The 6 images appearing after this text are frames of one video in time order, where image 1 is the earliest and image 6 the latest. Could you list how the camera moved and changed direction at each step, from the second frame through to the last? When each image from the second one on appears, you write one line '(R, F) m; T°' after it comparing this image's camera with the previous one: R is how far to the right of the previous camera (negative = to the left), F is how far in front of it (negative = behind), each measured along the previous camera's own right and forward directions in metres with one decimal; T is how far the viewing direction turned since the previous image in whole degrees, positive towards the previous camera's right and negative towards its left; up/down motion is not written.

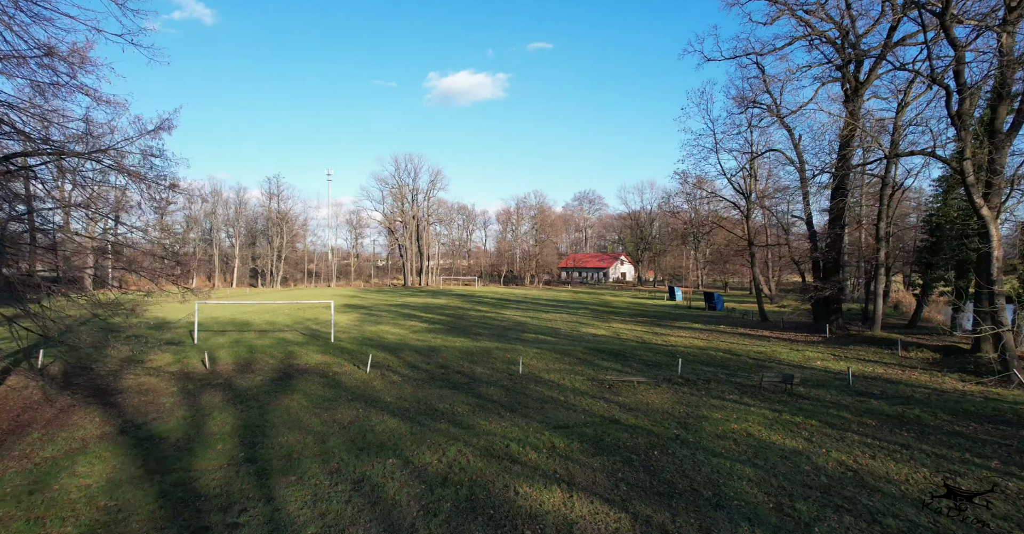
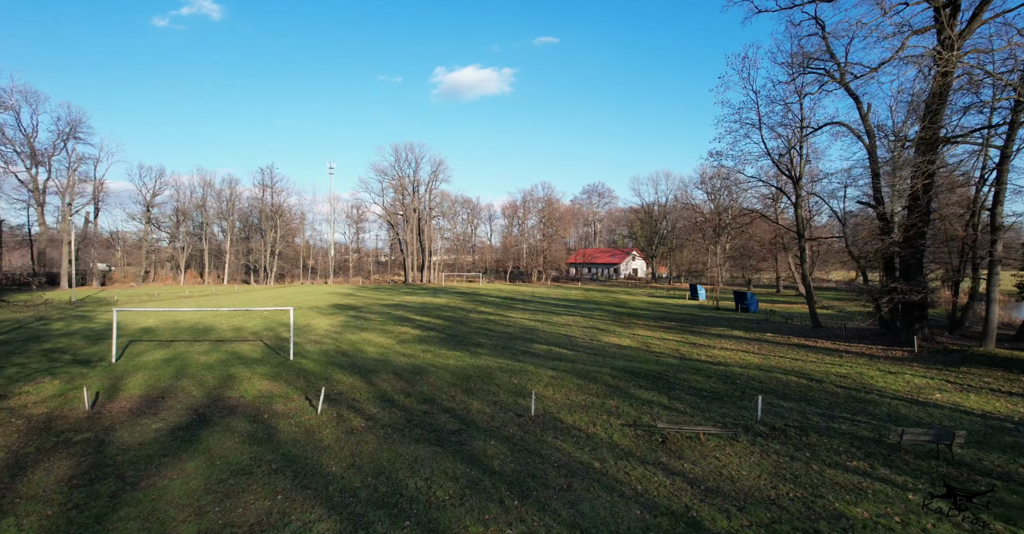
(-0.1, +3.3) m; -1°
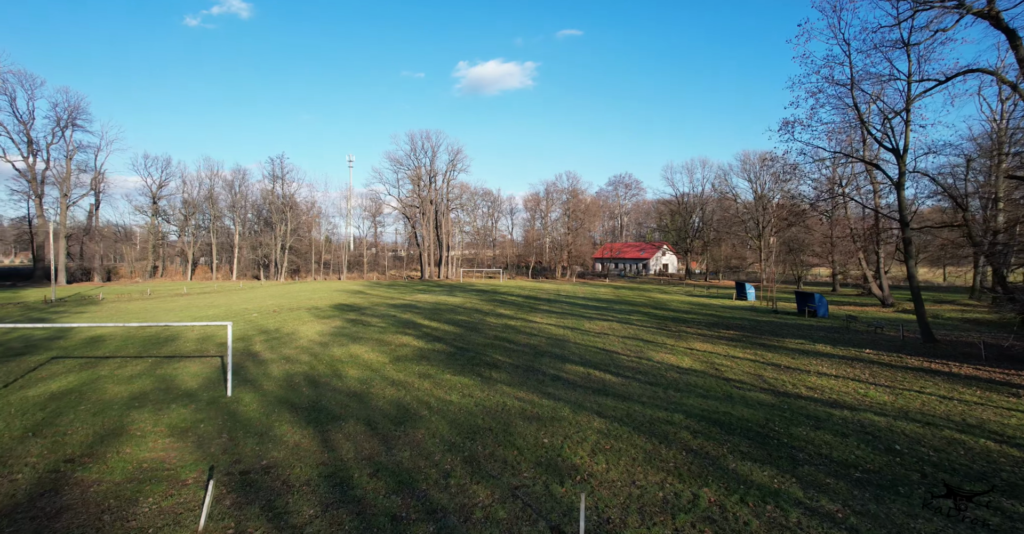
(-0.1, +3.8) m; -2°
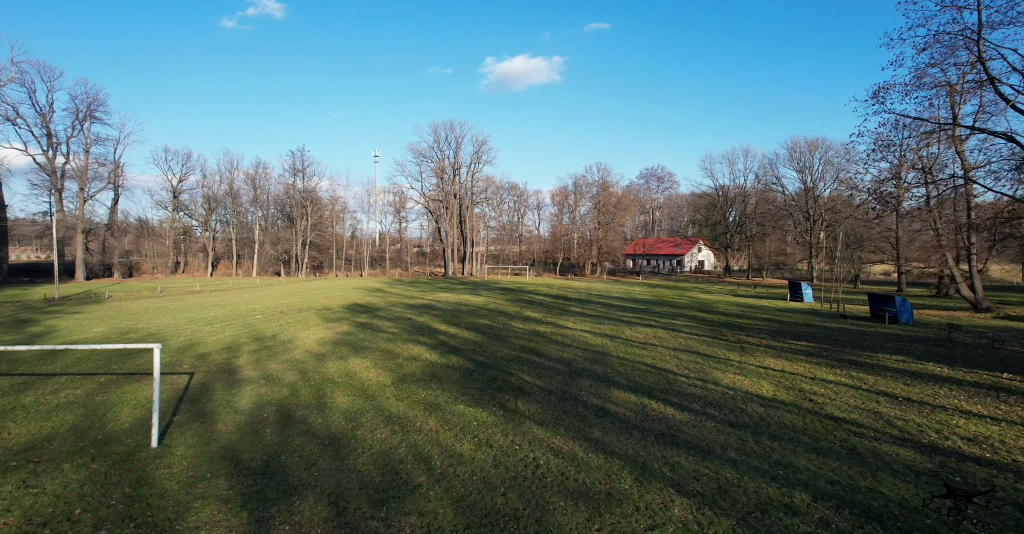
(-0.1, +2.7) m; -3°
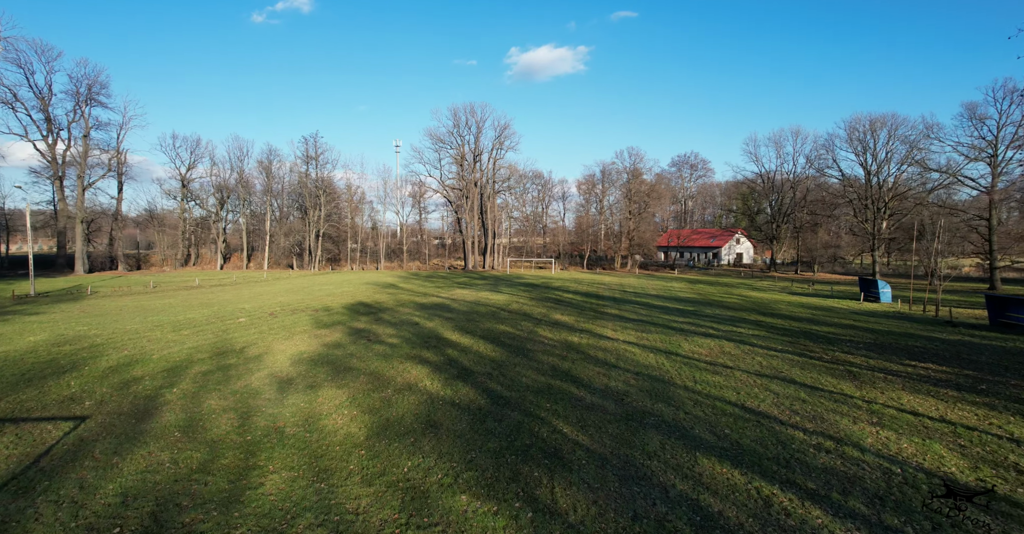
(-0.1, +3.7) m; -3°
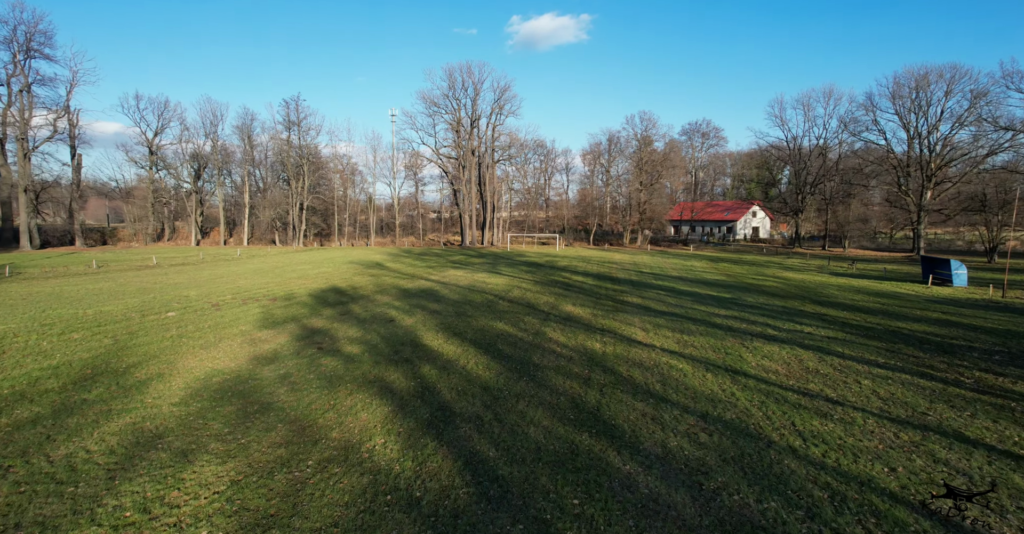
(0.0, +4.3) m; 0°
